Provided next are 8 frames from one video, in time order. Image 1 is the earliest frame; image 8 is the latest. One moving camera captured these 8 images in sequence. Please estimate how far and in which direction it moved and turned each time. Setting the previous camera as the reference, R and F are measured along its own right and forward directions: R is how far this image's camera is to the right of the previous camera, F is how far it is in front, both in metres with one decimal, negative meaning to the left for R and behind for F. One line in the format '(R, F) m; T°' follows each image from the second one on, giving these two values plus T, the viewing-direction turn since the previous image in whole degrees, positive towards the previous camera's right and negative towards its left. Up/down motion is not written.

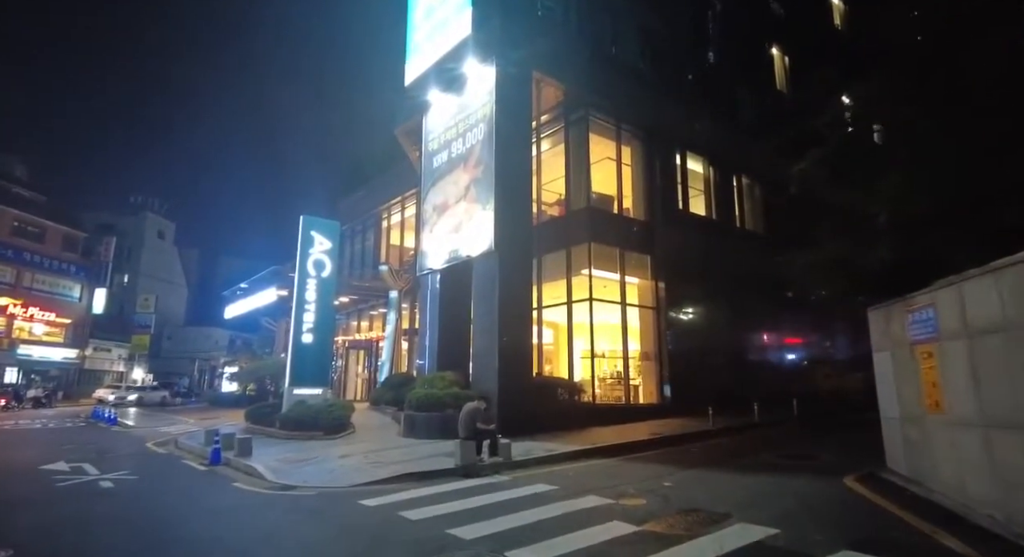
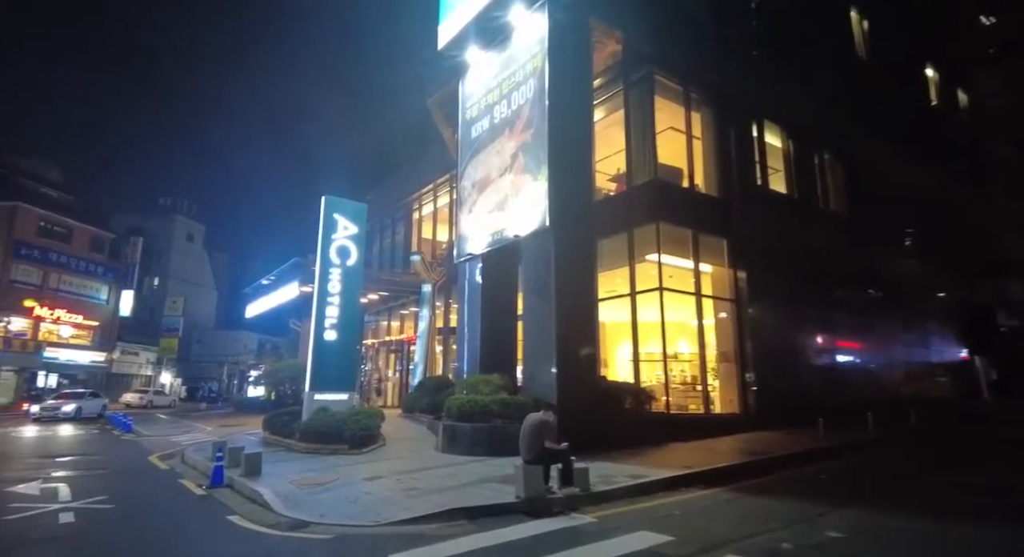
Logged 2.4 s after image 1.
(-0.8, +2.8) m; -3°
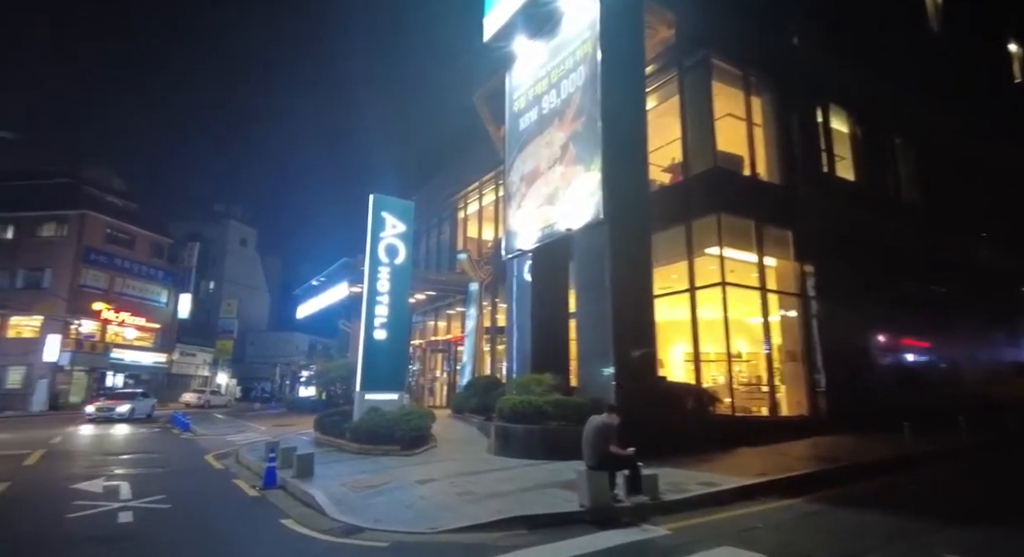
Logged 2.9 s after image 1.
(-0.3, +0.5) m; -4°
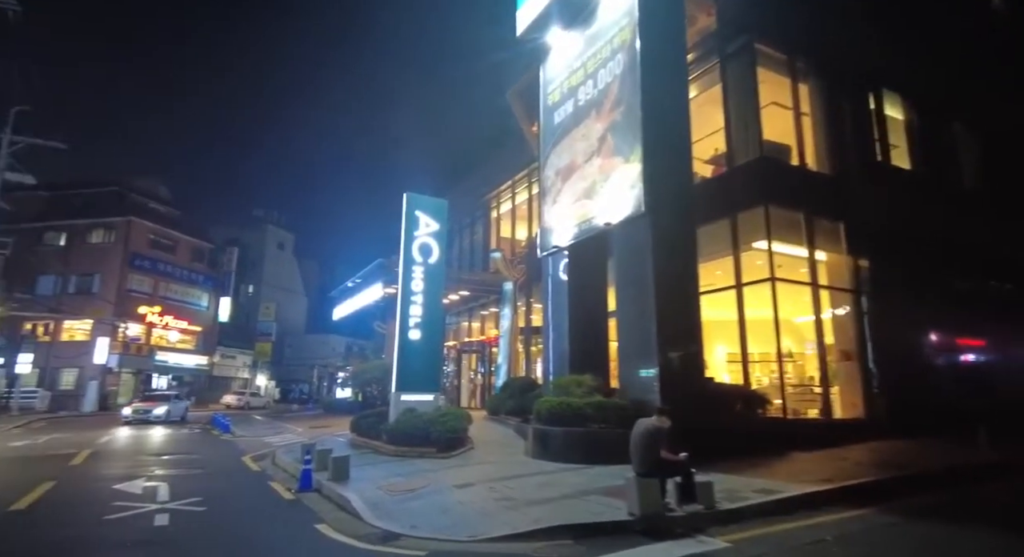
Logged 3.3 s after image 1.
(-0.1, +0.4) m; -3°
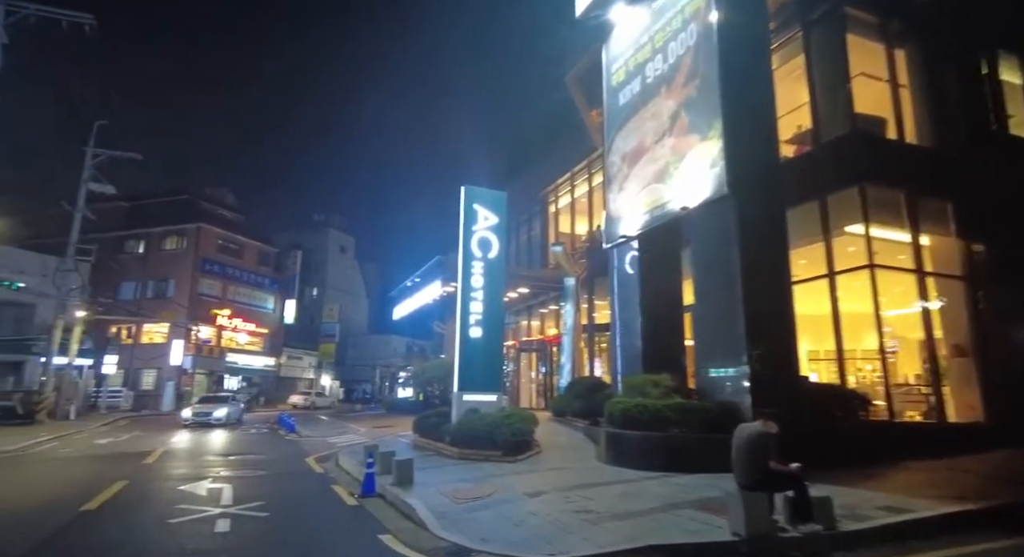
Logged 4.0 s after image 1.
(-0.3, +0.8) m; -6°
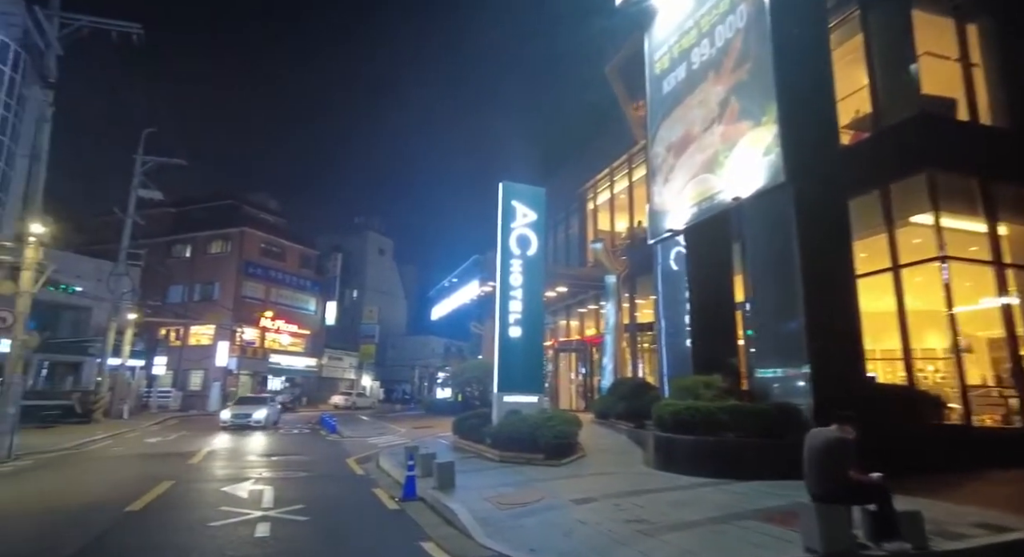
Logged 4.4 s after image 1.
(-0.1, +0.4) m; -4°
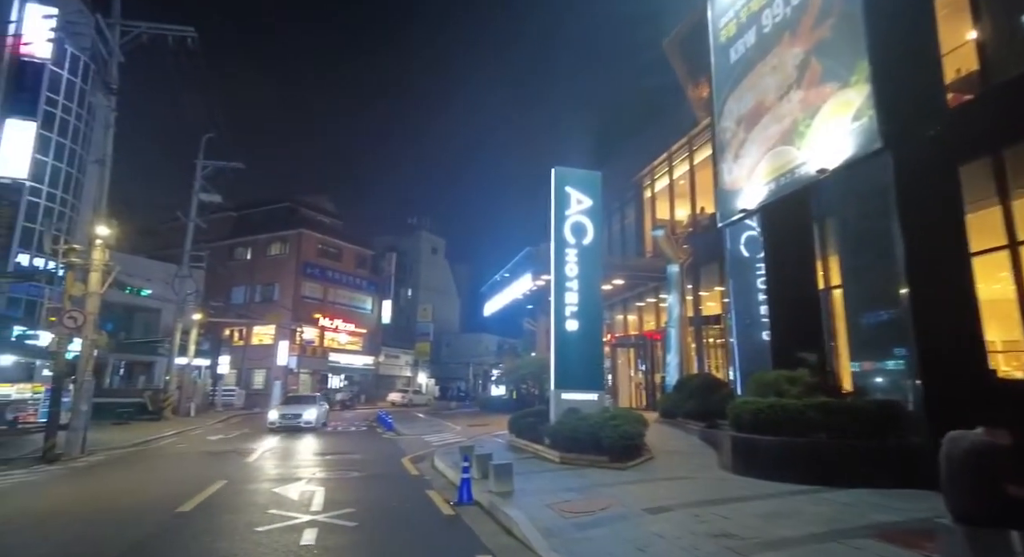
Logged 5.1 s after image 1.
(-0.1, +0.8) m; -6°
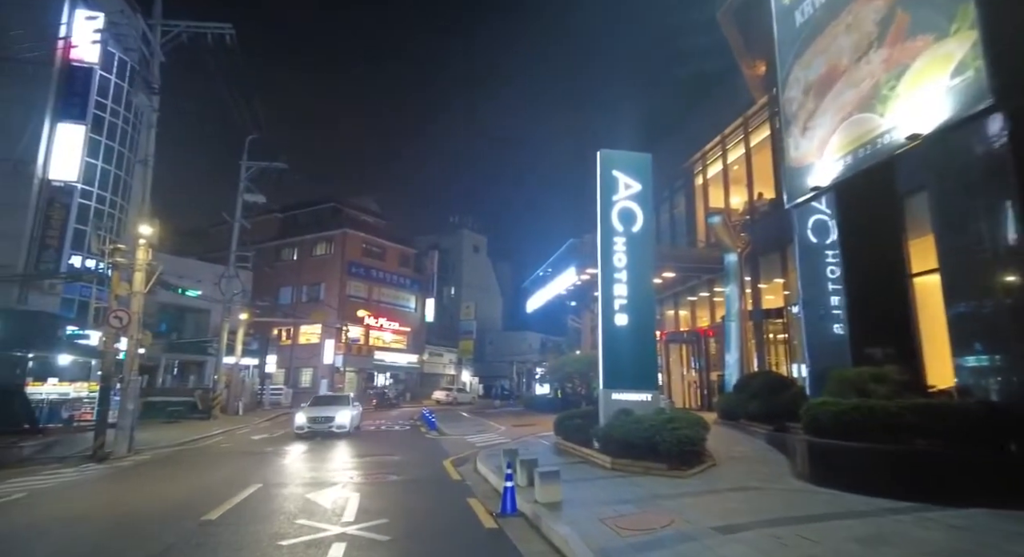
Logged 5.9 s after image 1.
(0.0, +0.8) m; -5°
